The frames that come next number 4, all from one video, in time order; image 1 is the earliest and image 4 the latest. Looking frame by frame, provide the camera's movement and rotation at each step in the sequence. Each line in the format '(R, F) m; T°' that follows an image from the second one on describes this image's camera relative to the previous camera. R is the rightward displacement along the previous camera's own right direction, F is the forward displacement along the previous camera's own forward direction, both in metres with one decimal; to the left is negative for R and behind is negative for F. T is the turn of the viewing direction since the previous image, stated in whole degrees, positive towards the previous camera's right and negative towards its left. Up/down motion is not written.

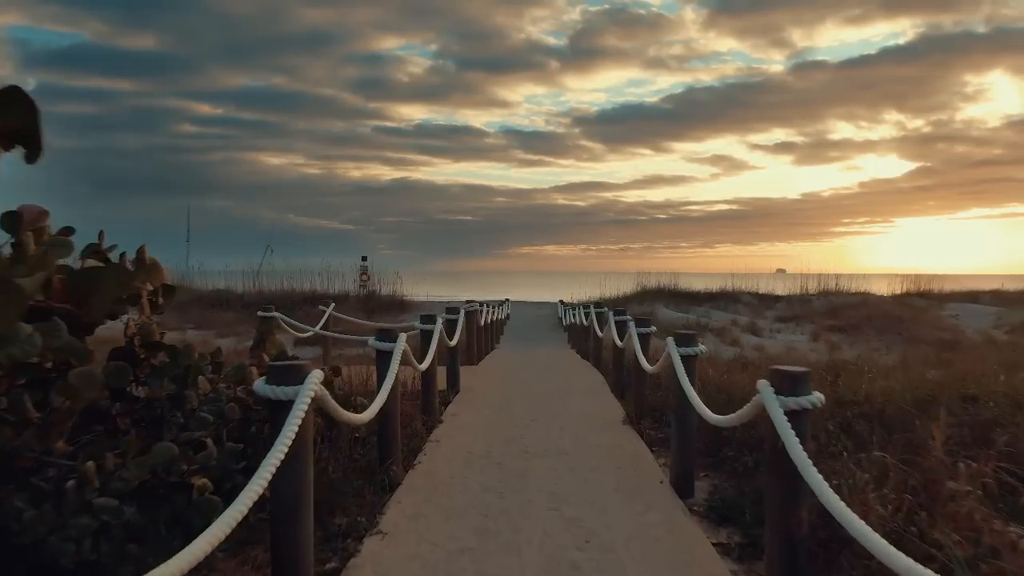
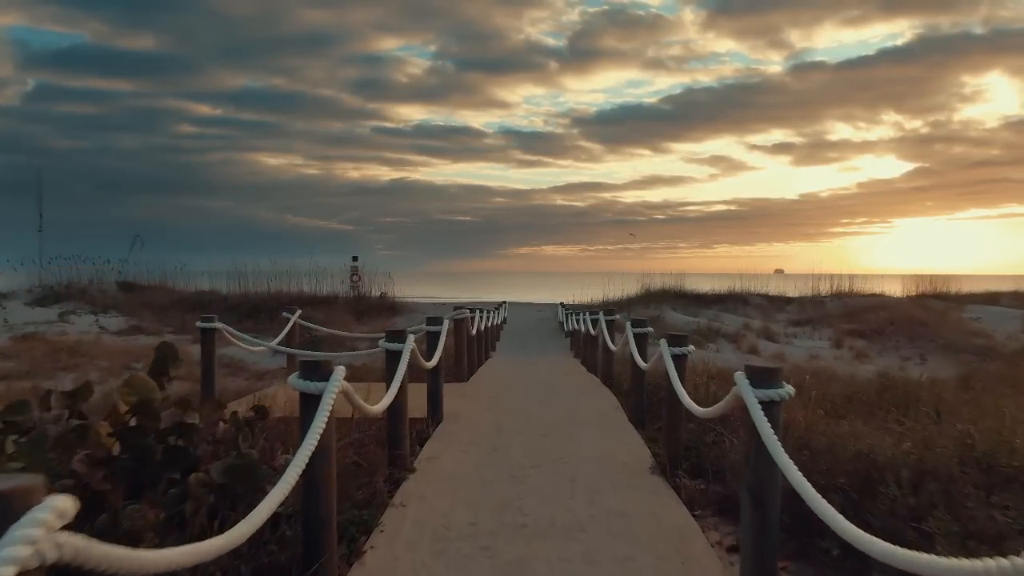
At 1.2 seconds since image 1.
(0.0, +1.6) m; 0°
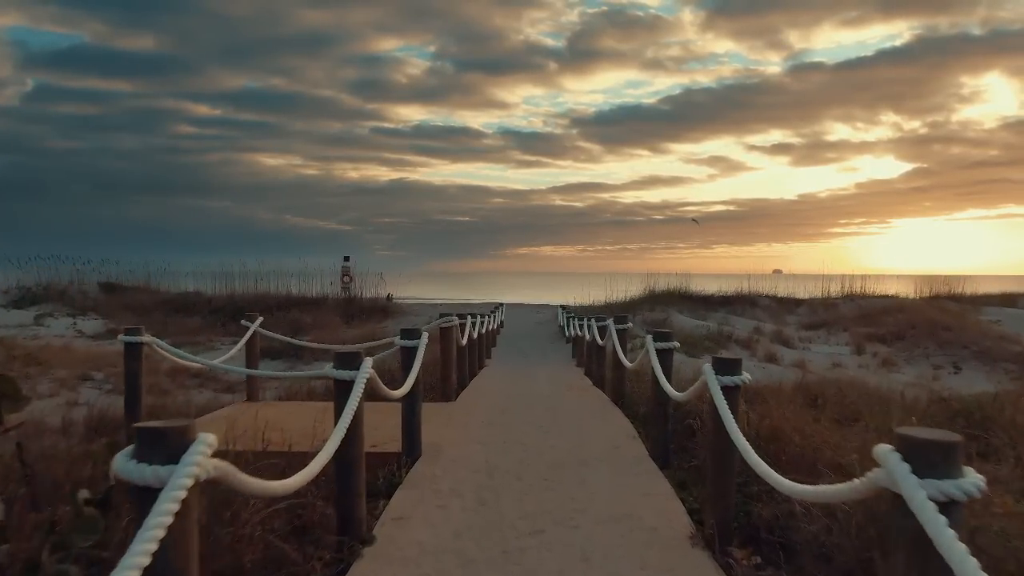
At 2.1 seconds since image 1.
(0.0, +1.4) m; 0°
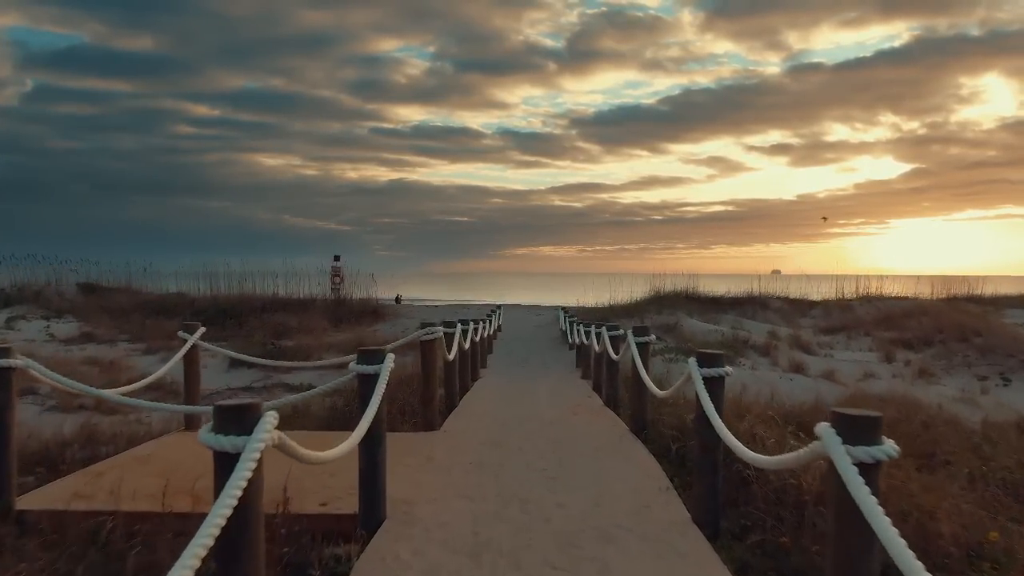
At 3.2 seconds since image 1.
(0.0, +1.5) m; 0°
